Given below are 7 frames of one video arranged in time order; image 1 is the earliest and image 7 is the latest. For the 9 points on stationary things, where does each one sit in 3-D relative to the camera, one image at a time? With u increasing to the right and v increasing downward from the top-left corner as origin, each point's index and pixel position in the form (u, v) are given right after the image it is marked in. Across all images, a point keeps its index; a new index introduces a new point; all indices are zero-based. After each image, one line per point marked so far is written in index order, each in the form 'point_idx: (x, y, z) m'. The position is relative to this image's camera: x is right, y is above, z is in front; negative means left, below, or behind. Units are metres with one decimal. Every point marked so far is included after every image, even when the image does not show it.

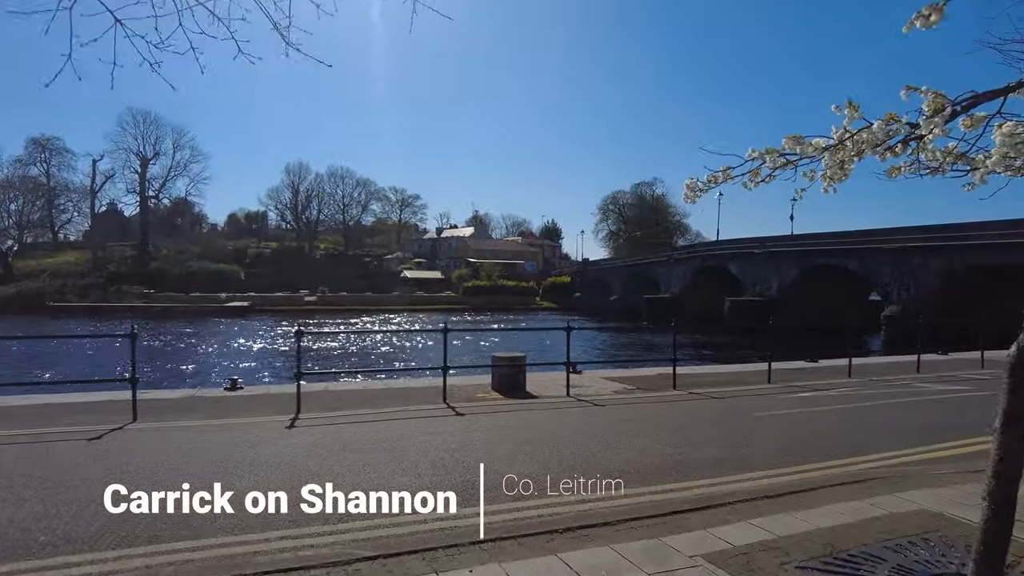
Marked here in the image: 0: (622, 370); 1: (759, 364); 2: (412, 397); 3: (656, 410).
0: (+2.5, -1.9, +14.1) m
1: (+5.8, -1.9, +15.1) m
2: (-1.7, -1.9, +10.7) m
3: (+2.1, -1.8, +10.2) m
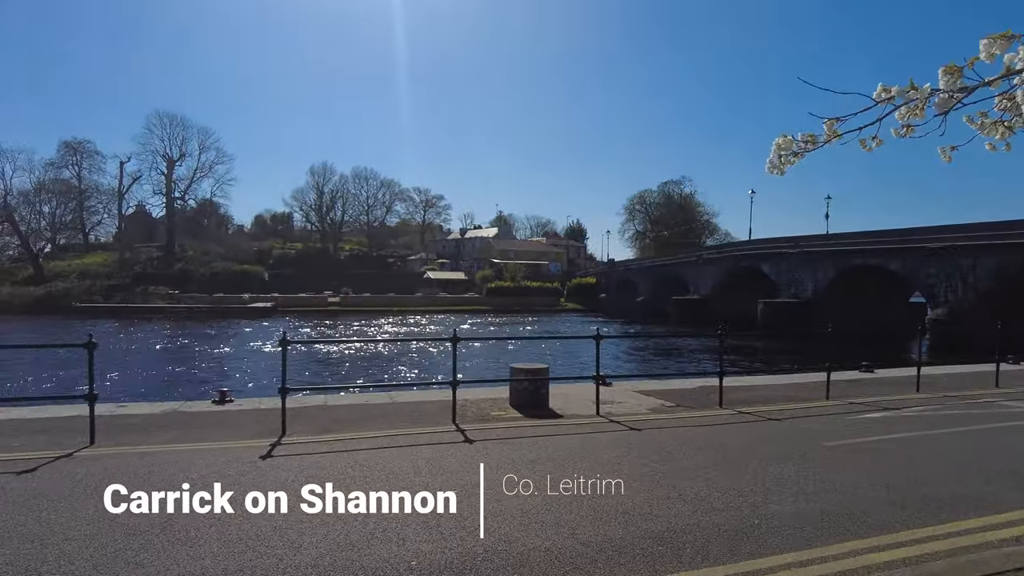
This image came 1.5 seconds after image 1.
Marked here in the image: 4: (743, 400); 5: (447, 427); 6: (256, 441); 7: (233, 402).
0: (+2.9, -2.0, +12.5) m
1: (+6.3, -1.9, +13.4) m
2: (-1.4, -1.9, +9.3) m
3: (+2.4, -1.9, +8.6) m
4: (+4.1, -2.0, +11.1) m
5: (-0.9, -1.9, +8.5) m
6: (-3.2, -1.9, +7.9) m
7: (-4.7, -1.9, +10.5) m
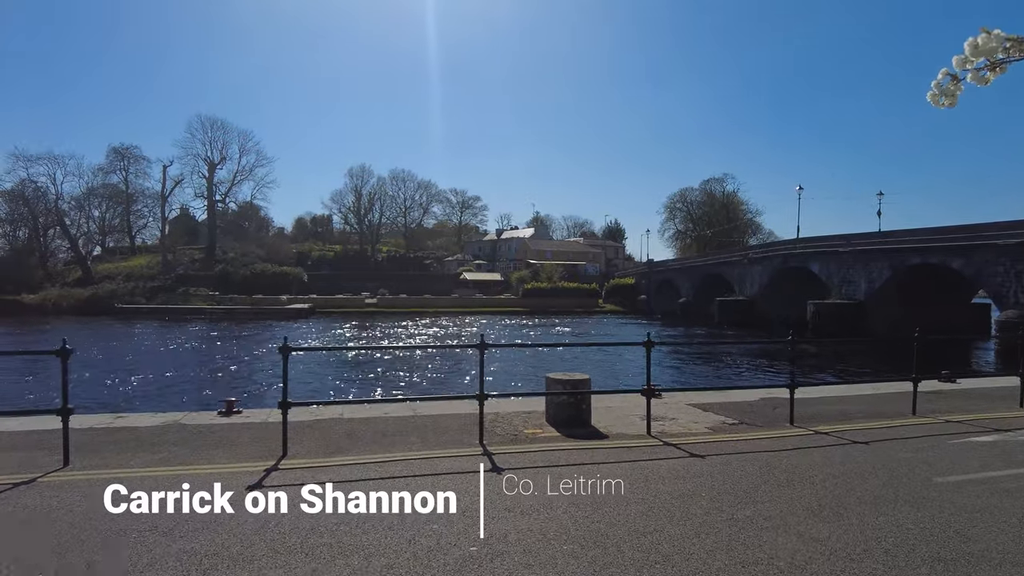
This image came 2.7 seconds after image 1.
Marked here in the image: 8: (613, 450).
0: (+3.6, -1.9, +11.1) m
1: (+7.0, -1.9, +11.8) m
2: (-0.9, -1.9, +8.1) m
3: (+2.8, -1.8, +7.2) m
4: (+4.6, -1.9, +9.6) m
5: (-0.5, -1.9, +7.3) m
6: (-2.8, -1.9, +6.8) m
7: (-4.1, -1.9, +9.5) m
8: (+1.1, -1.8, +7.0) m
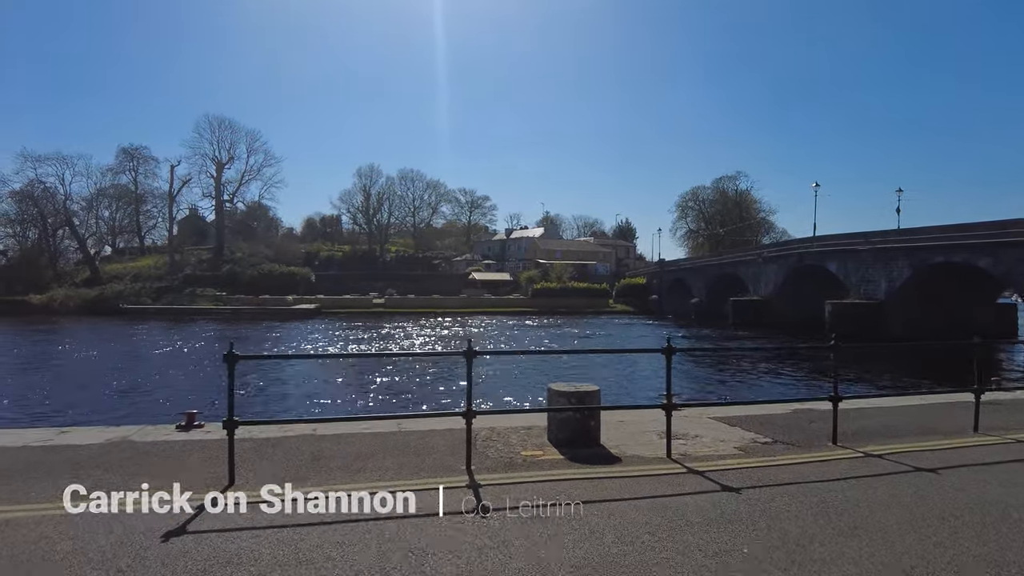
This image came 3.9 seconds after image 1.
0: (+3.6, -1.9, +9.8) m
1: (+7.0, -1.8, +10.4) m
2: (-1.0, -1.8, +6.9) m
3: (+2.7, -1.8, +5.9) m
4: (+4.6, -1.9, +8.2) m
5: (-0.5, -1.8, +6.0) m
6: (-2.9, -1.8, +5.6) m
7: (-4.2, -1.9, +8.3) m
8: (+1.0, -1.8, +5.8) m
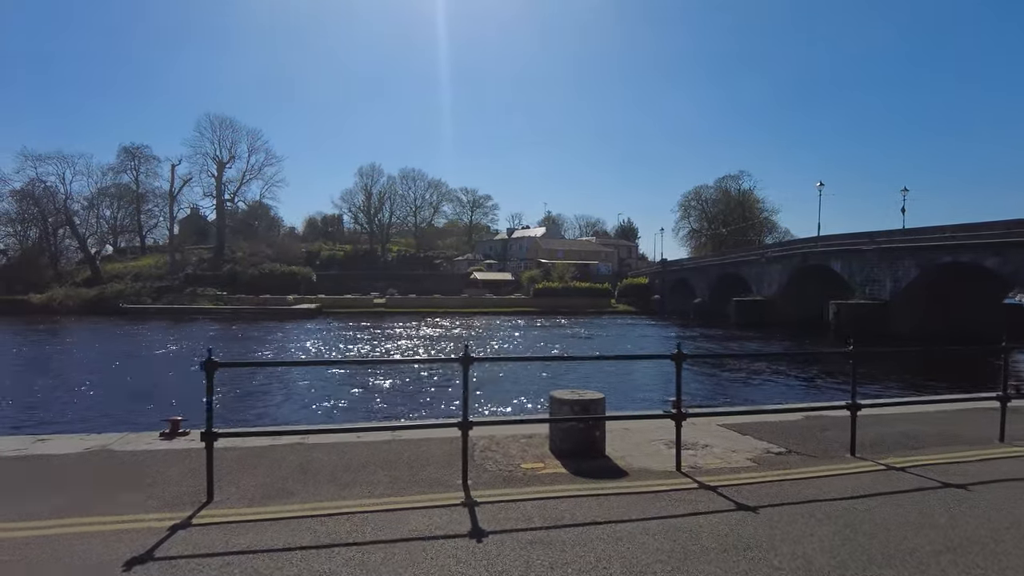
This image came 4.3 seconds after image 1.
0: (+3.6, -1.9, +9.3) m
1: (+7.0, -1.9, +10.0) m
2: (-1.0, -1.8, +6.5) m
3: (+2.7, -1.8, +5.5) m
4: (+4.6, -1.9, +7.8) m
5: (-0.5, -1.8, +5.6) m
6: (-2.9, -1.9, +5.2) m
7: (-4.2, -1.9, +7.9) m
8: (+1.0, -1.8, +5.4) m
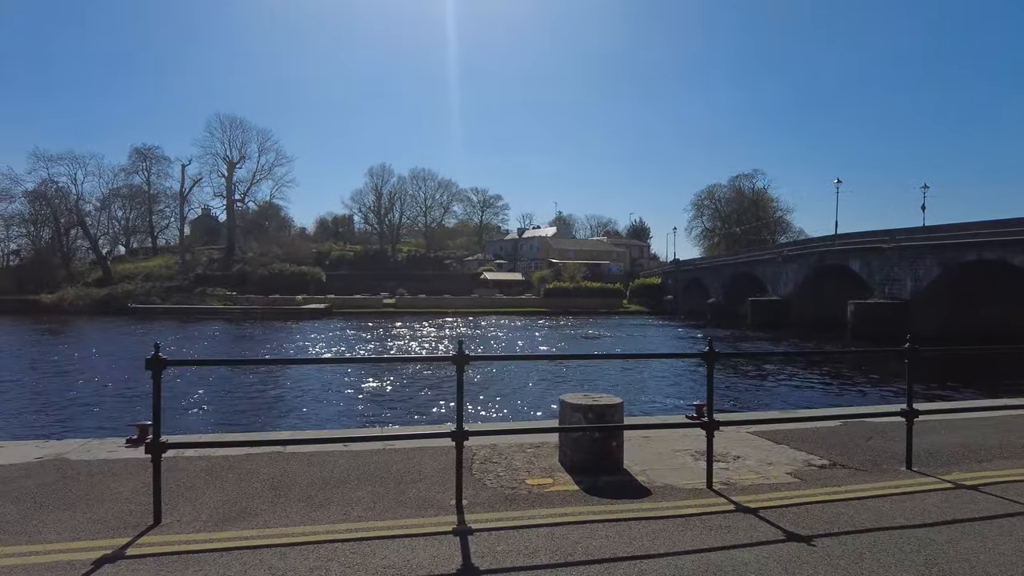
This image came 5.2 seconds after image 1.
0: (+3.6, -1.8, +8.4) m
1: (+7.1, -1.8, +8.9) m
2: (-1.0, -1.7, +5.6) m
3: (+2.7, -1.7, +4.6) m
4: (+4.6, -1.8, +6.8) m
5: (-0.5, -1.7, +4.8) m
6: (-2.9, -1.7, +4.3) m
7: (-4.1, -1.8, +7.1) m
8: (+1.0, -1.7, +4.5) m
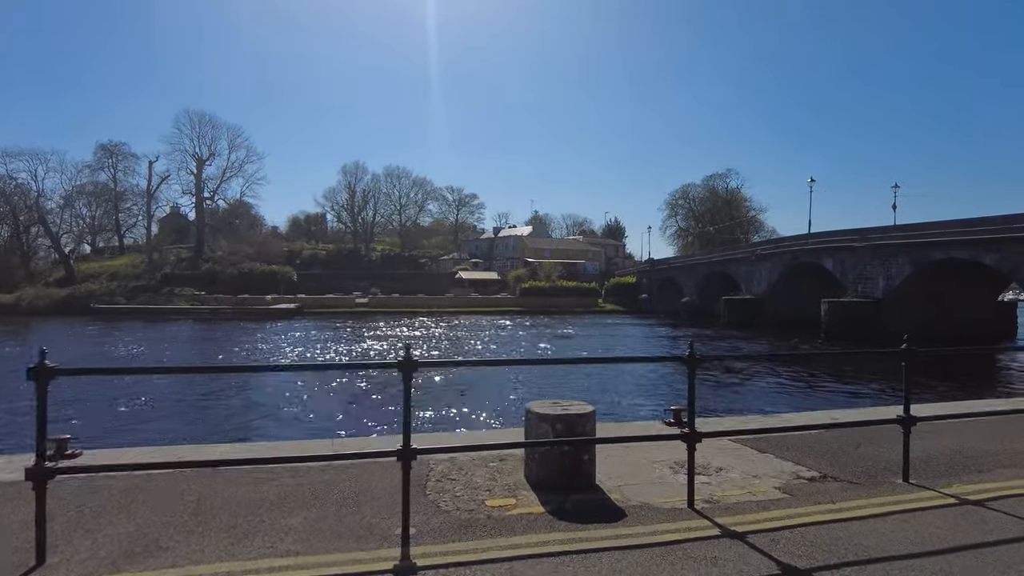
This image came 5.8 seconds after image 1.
0: (+3.2, -1.8, +7.9) m
1: (+6.6, -1.7, +8.5) m
2: (-1.3, -1.7, +4.9) m
3: (+2.4, -1.7, +4.0) m
4: (+4.3, -1.8, +6.3) m
5: (-0.8, -1.7, +4.1) m
6: (-3.1, -1.7, +3.6) m
7: (-4.5, -1.8, +6.3) m
8: (+0.8, -1.6, +3.8) m
